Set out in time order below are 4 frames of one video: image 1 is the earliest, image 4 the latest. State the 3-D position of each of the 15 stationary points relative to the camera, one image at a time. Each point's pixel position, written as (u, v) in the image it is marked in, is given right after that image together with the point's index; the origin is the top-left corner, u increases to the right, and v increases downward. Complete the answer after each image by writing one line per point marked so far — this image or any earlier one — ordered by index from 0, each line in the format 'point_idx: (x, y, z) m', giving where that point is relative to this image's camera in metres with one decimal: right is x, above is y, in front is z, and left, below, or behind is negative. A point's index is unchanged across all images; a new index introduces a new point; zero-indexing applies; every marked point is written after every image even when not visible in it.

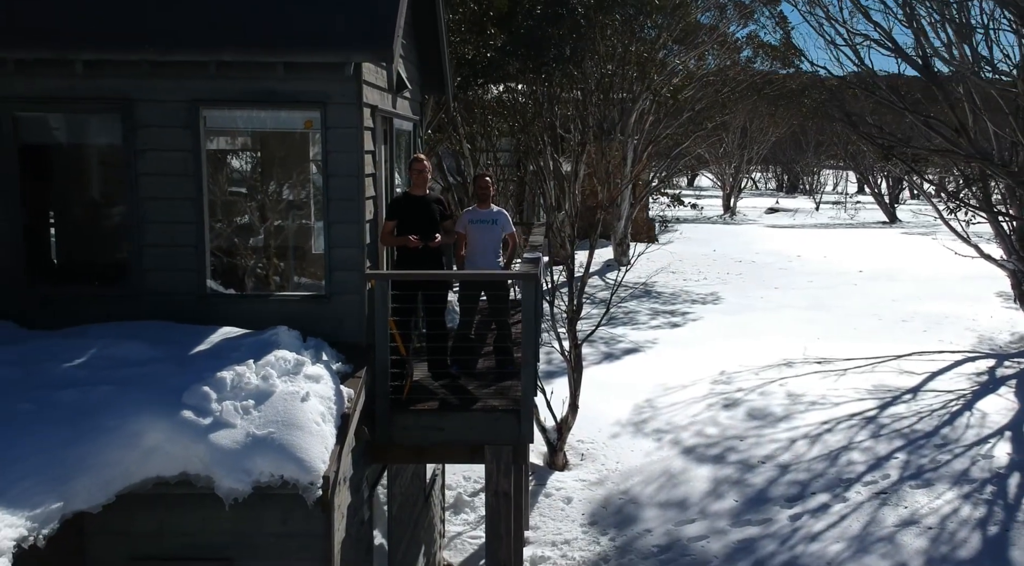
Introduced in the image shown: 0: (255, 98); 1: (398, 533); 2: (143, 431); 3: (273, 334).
0: (-1.6, +1.2, +5.5) m
1: (-0.9, -2.0, +6.8) m
2: (-1.8, -0.7, +4.1) m
3: (-1.5, -0.3, +5.2) m
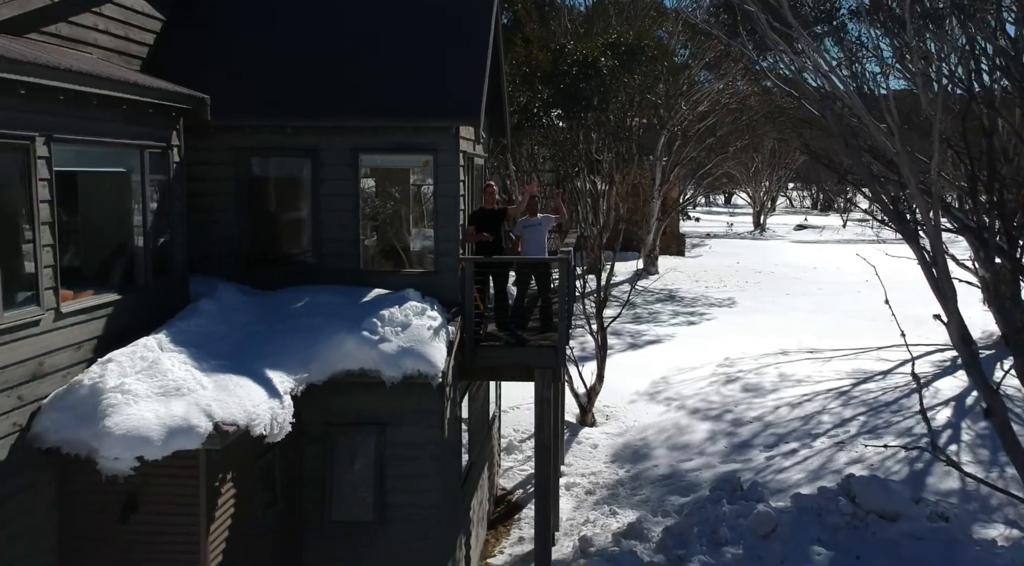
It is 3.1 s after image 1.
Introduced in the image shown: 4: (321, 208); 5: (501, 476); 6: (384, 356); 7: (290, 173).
0: (-1.2, +1.4, +8.7) m
1: (-0.4, -1.8, +9.9) m
2: (-1.5, -0.5, +7.3) m
3: (-1.1, -0.1, +8.3) m
4: (-2.0, +0.8, +8.8) m
5: (-0.2, -2.9, +12.7) m
6: (-1.1, -0.6, +7.3) m
7: (-2.3, +1.2, +8.8) m
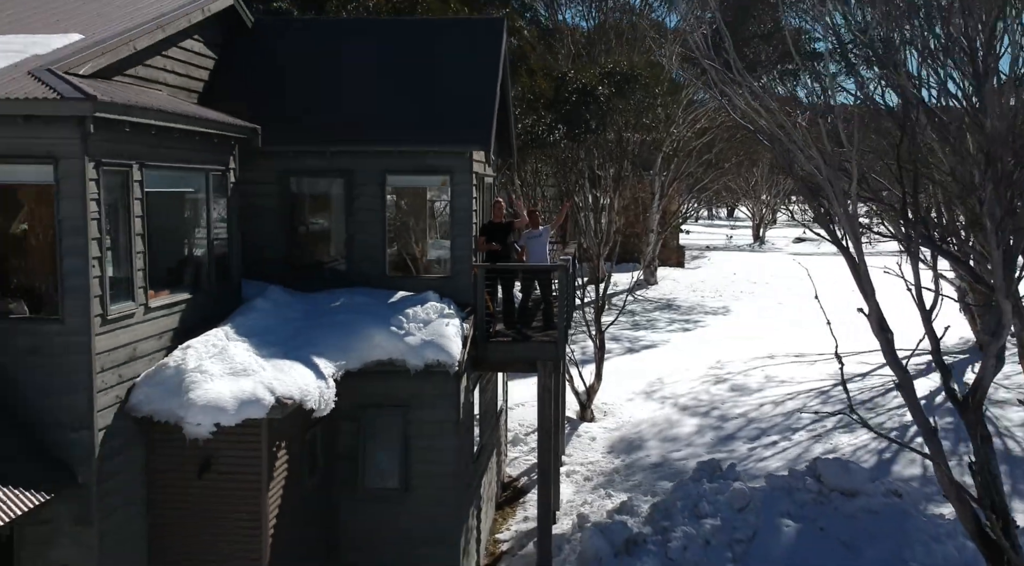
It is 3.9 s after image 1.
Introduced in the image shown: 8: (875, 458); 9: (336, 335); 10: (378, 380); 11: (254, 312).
0: (-1.1, +1.4, +10.0) m
1: (-0.4, -1.9, +11.2) m
2: (-1.4, -0.5, +8.6) m
3: (-1.0, -0.1, +9.6) m
4: (-1.9, +0.7, +10.1) m
5: (-0.1, -3.0, +14.0) m
6: (-1.1, -0.7, +8.6) m
7: (-2.2, +1.1, +10.1) m
8: (+5.6, -2.7, +12.9) m
9: (-1.8, -0.5, +8.4) m
10: (-1.4, -1.0, +9.0) m
11: (-2.6, -0.3, +8.4) m
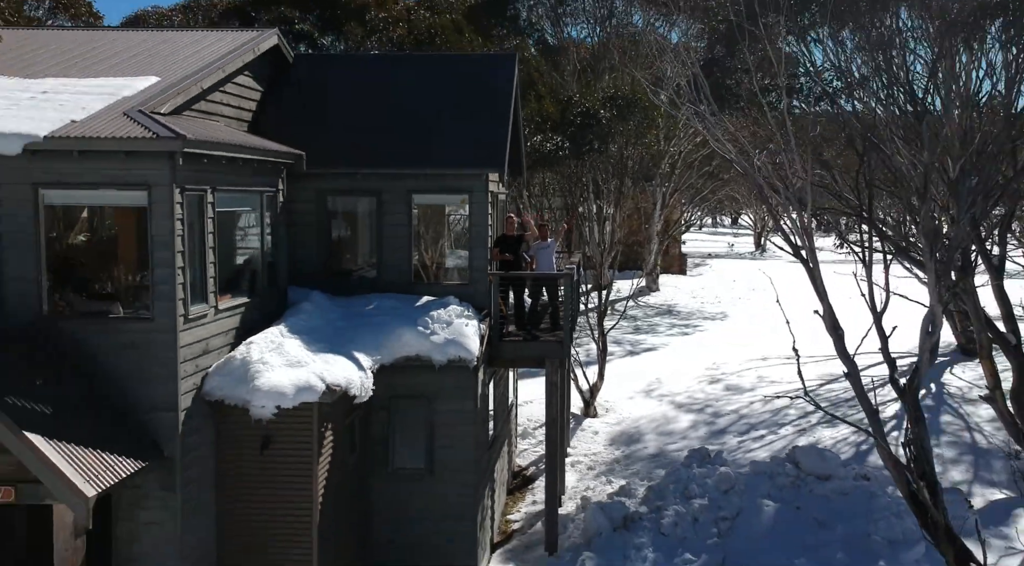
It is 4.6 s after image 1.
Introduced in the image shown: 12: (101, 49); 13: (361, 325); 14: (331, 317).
0: (-1.0, +1.3, +11.3) m
1: (-0.2, -2.0, +12.5) m
2: (-1.3, -0.6, +9.9) m
3: (-0.8, -0.2, +10.9) m
4: (-1.8, +0.7, +11.4) m
5: (+0.1, -3.1, +15.3) m
6: (-0.9, -0.7, +9.9) m
7: (-2.1, +1.0, +11.4) m
8: (+5.7, -2.8, +14.2) m
9: (-1.6, -0.6, +9.8) m
10: (-1.3, -1.1, +10.3) m
11: (-2.4, -0.4, +9.7) m
12: (-5.0, +2.9, +10.3) m
13: (-1.8, -0.5, +10.0) m
14: (-2.2, -0.4, +10.0) m
